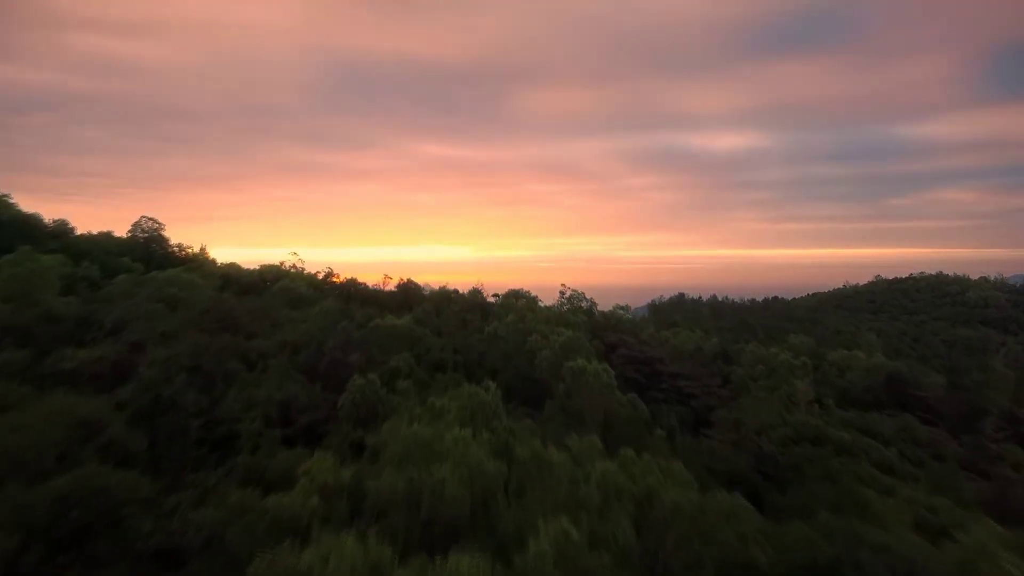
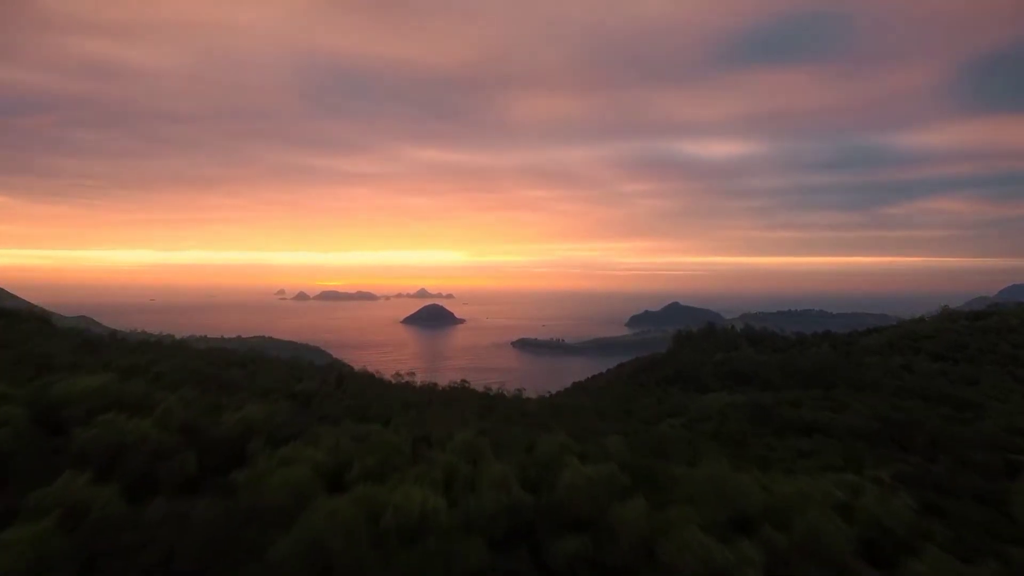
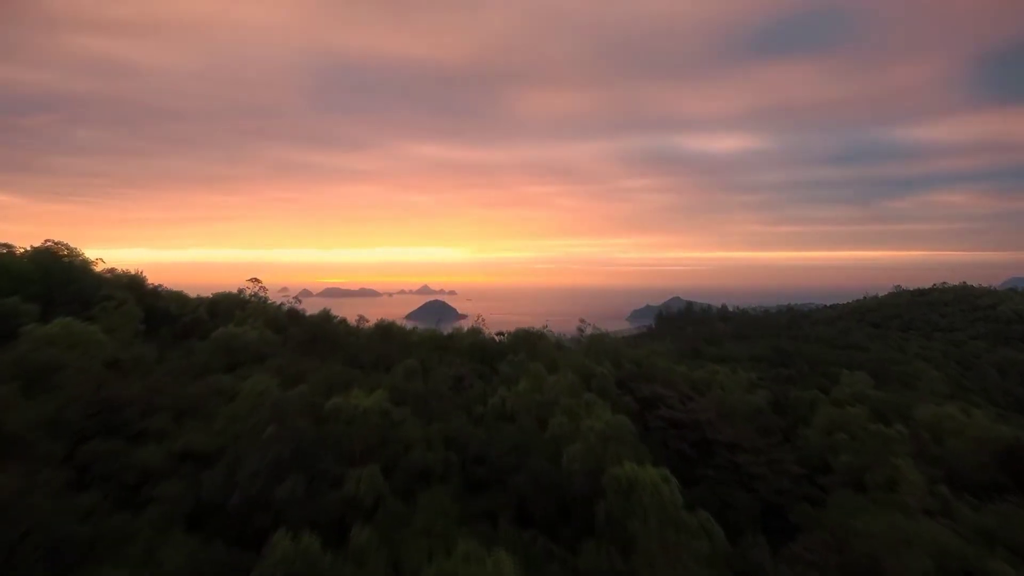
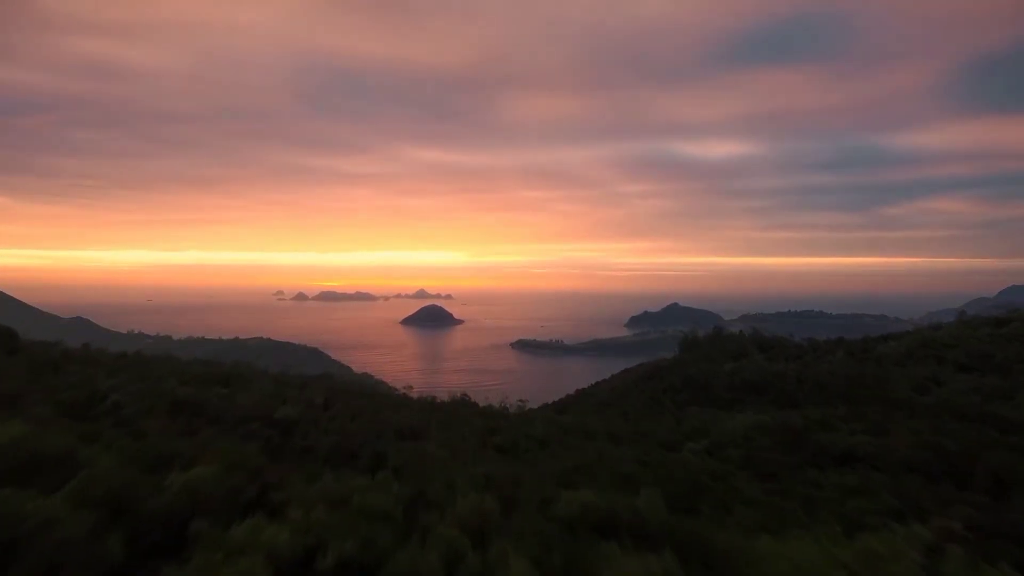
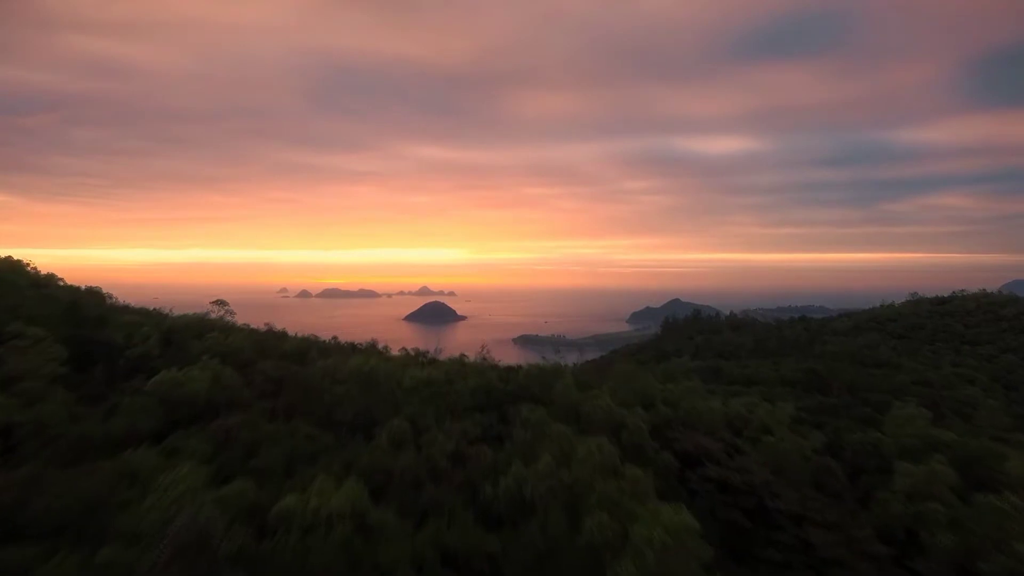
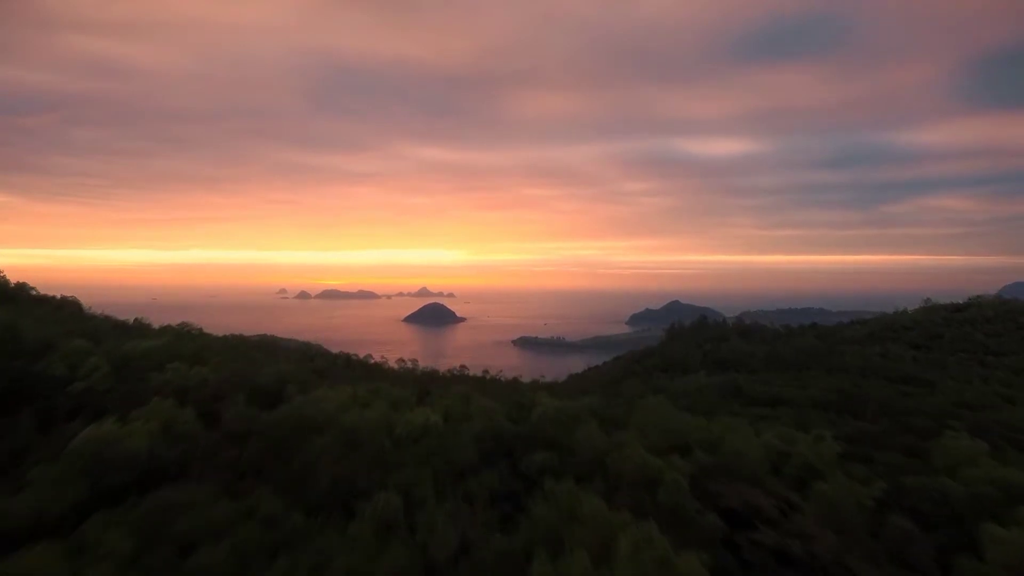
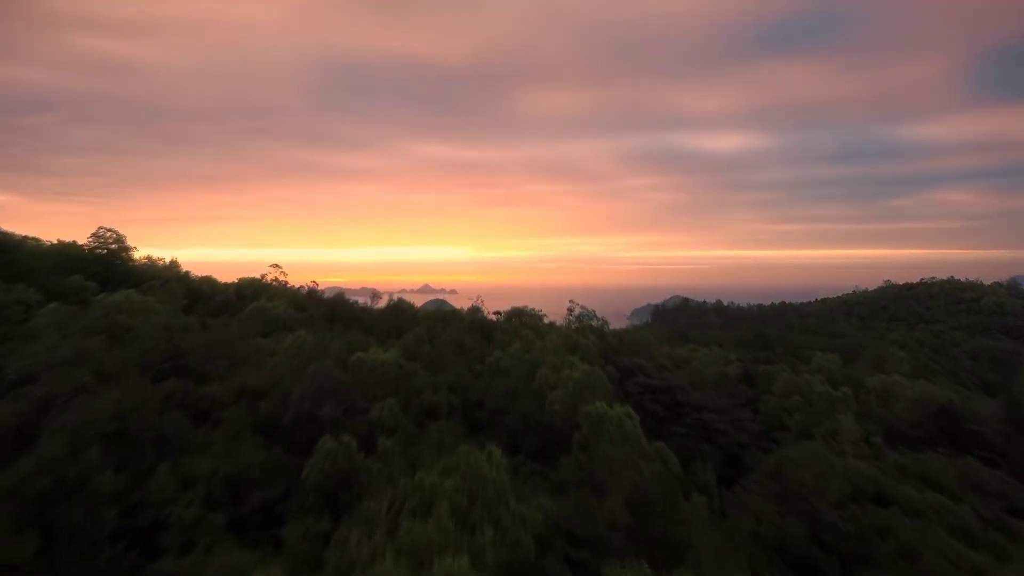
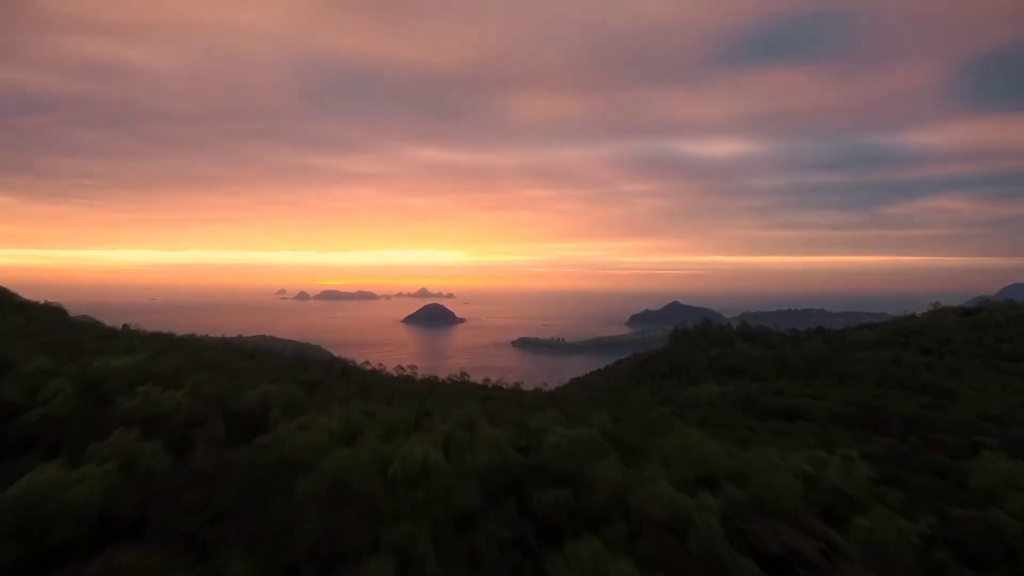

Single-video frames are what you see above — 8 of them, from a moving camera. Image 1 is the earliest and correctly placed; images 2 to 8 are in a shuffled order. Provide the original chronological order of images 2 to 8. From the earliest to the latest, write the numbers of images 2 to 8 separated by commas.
7, 3, 5, 6, 8, 2, 4
